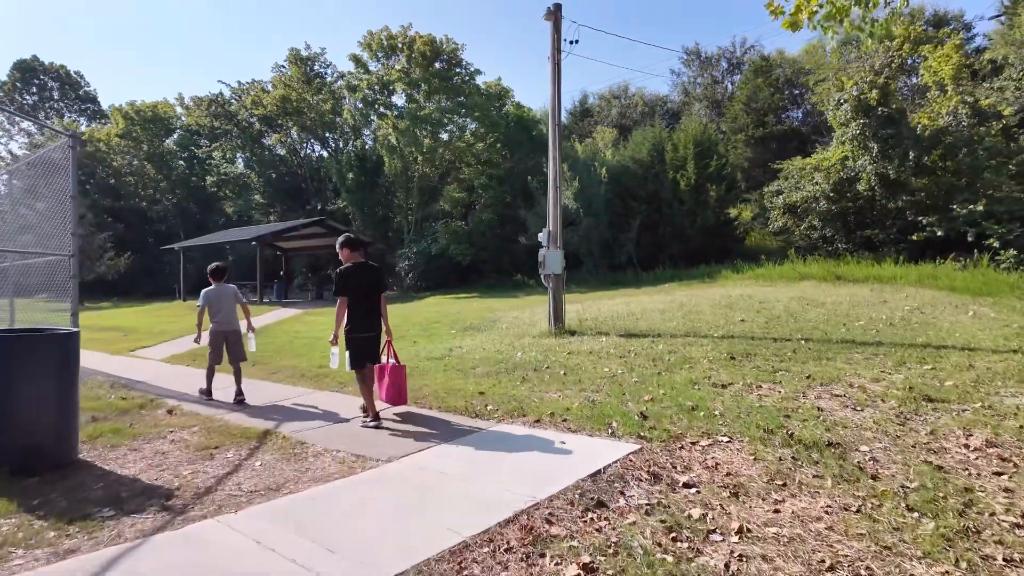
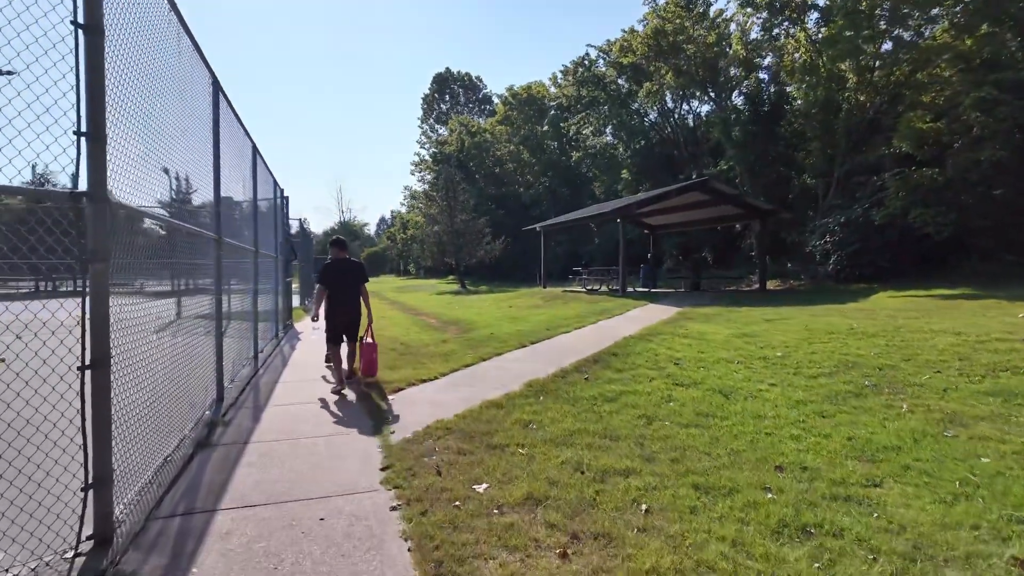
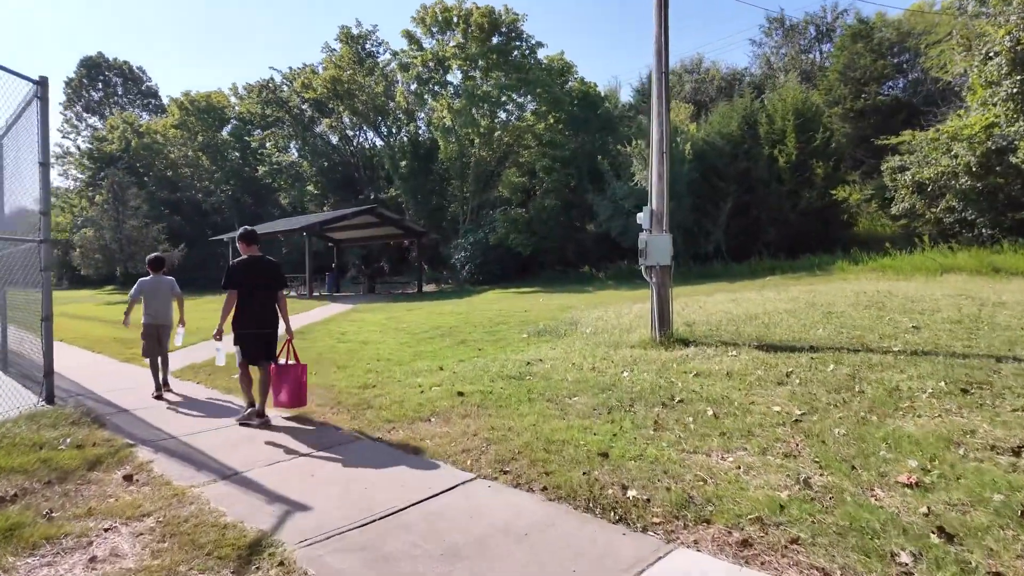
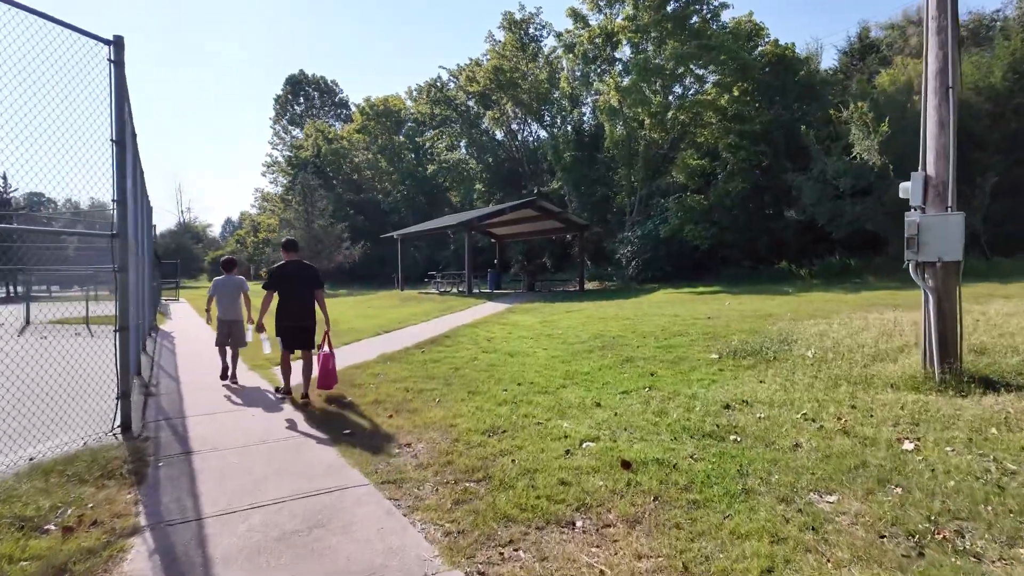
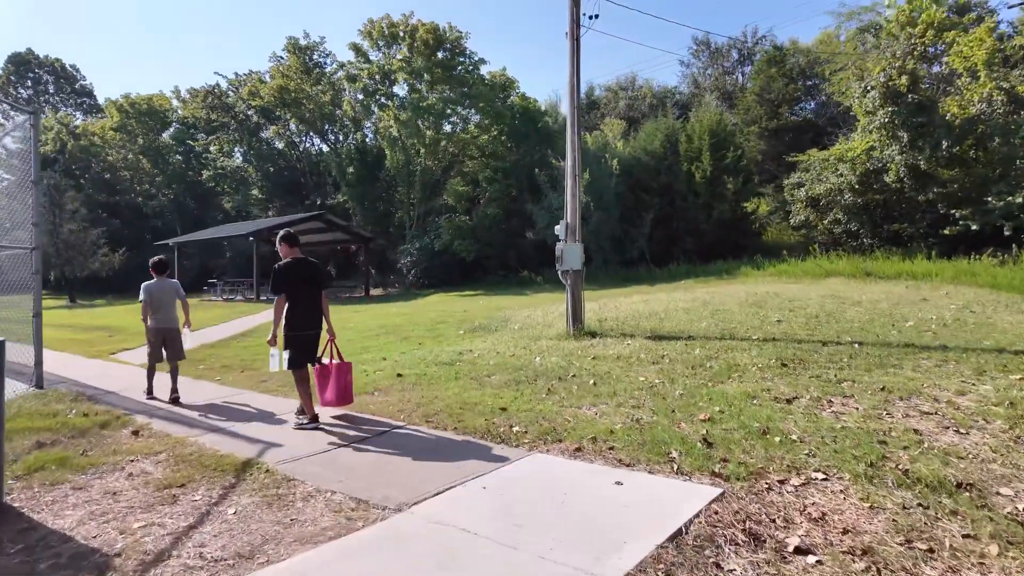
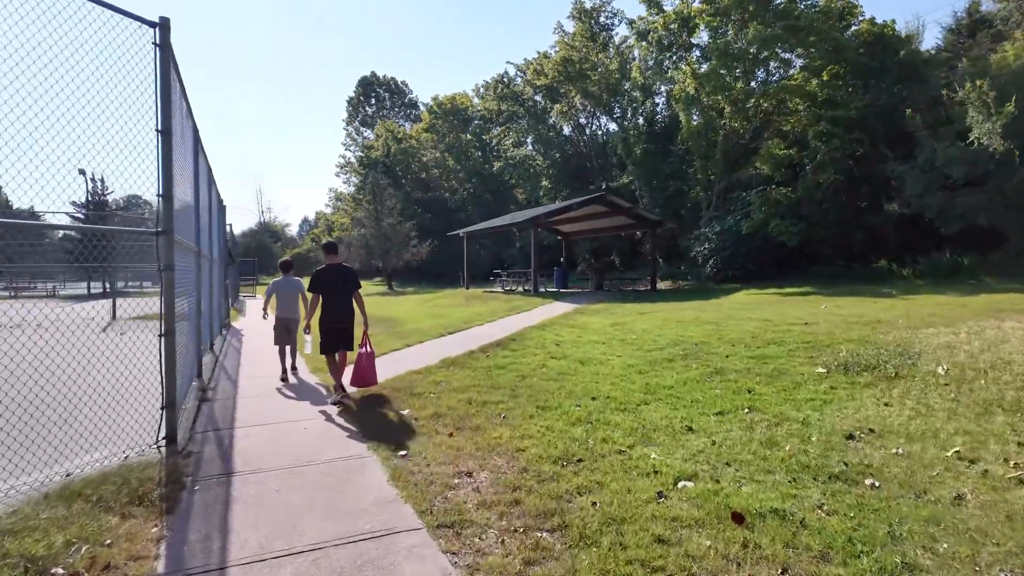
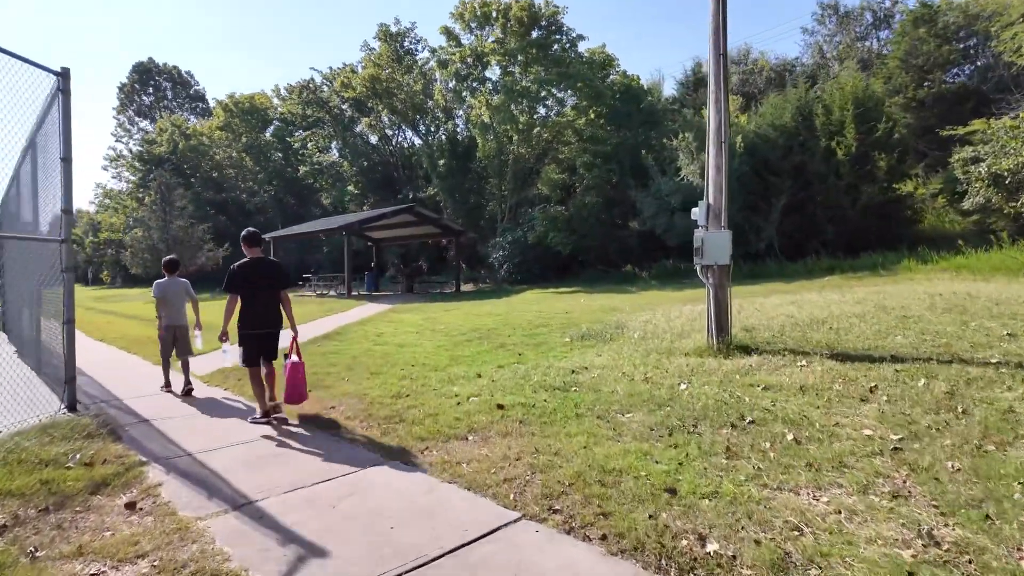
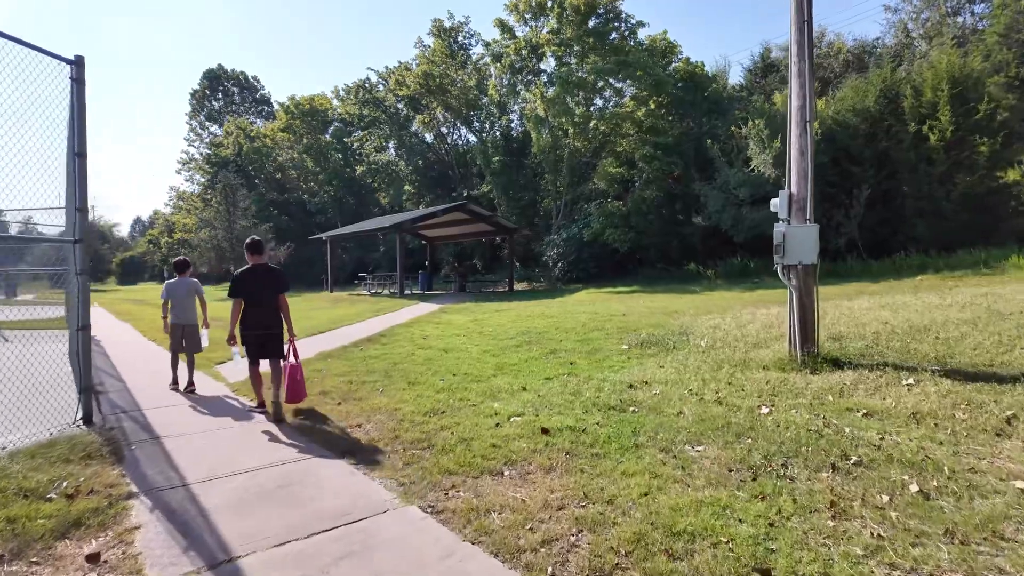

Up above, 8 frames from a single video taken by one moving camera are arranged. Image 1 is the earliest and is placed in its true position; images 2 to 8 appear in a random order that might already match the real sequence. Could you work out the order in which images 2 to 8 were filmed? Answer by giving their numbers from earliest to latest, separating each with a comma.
5, 3, 7, 8, 4, 6, 2
